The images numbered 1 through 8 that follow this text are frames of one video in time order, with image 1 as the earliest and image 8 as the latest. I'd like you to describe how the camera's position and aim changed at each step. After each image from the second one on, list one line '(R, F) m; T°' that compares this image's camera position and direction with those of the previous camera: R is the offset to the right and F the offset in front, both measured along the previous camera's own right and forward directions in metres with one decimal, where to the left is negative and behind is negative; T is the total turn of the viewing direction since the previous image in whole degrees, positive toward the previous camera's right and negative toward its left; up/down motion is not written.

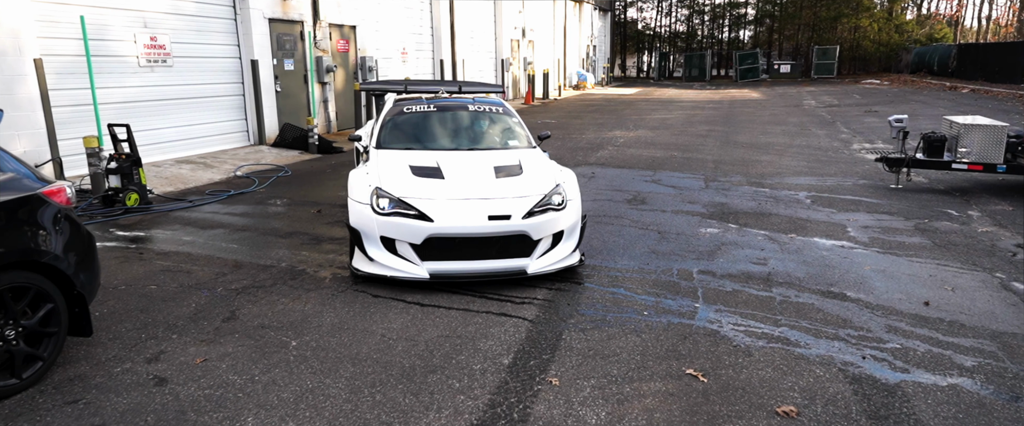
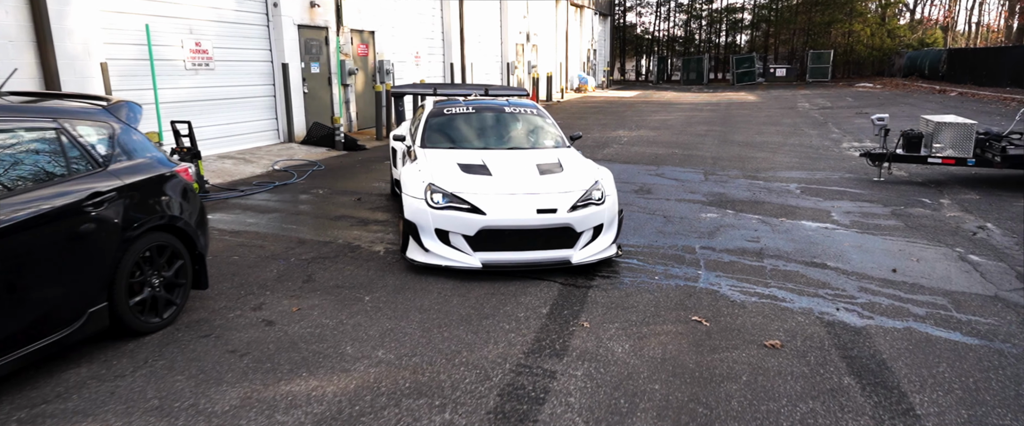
(-0.3, -0.8) m; 0°
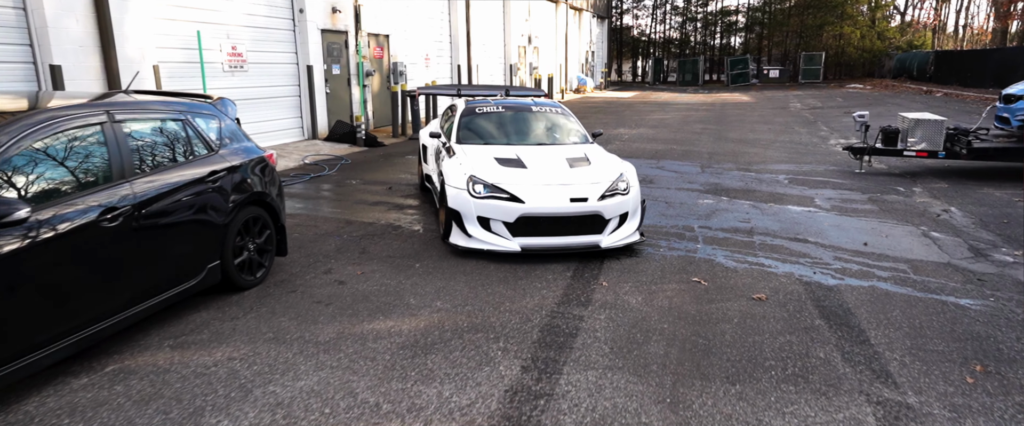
(-0.3, -0.8) m; 0°
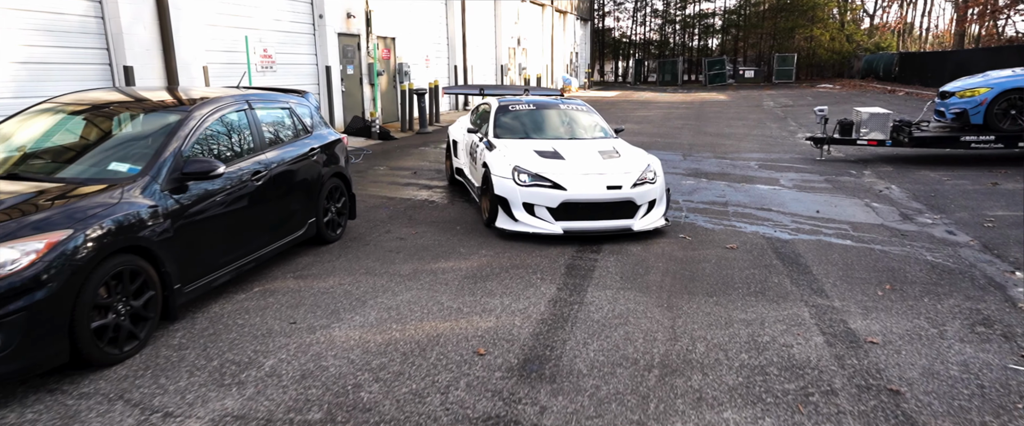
(-0.4, -1.3) m; +2°
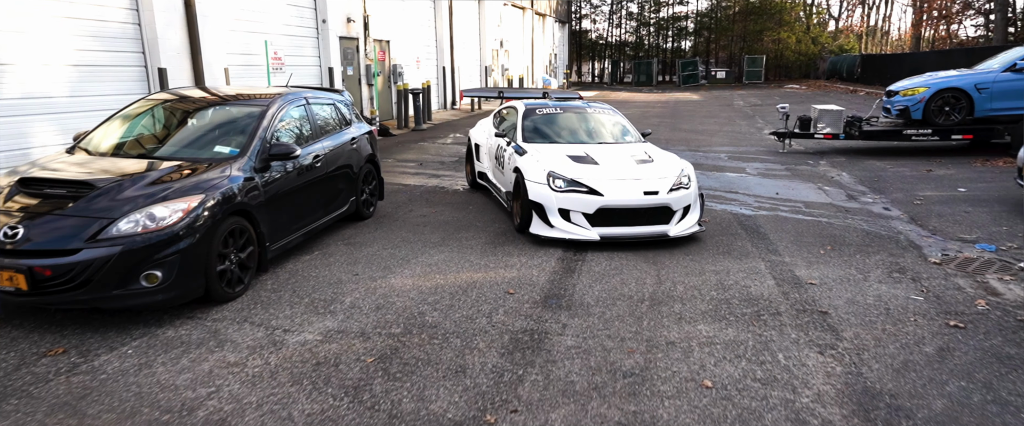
(-0.4, -1.0) m; +2°
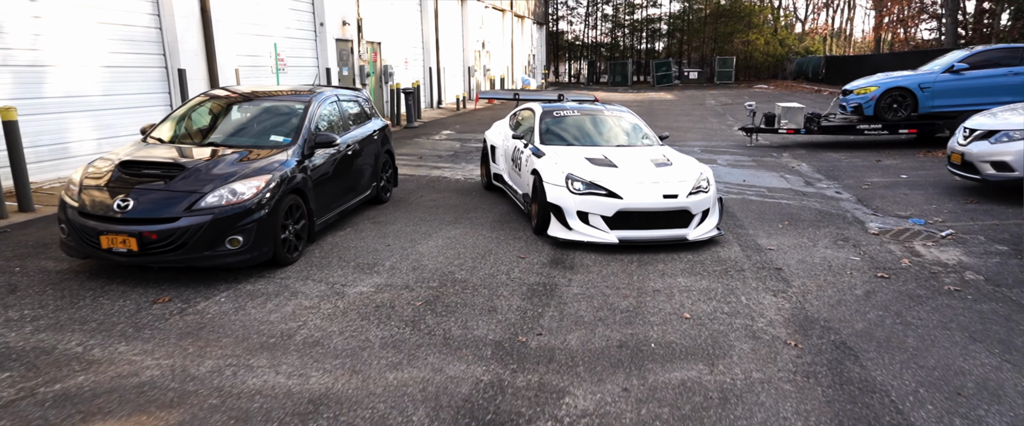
(-0.3, -0.9) m; +2°
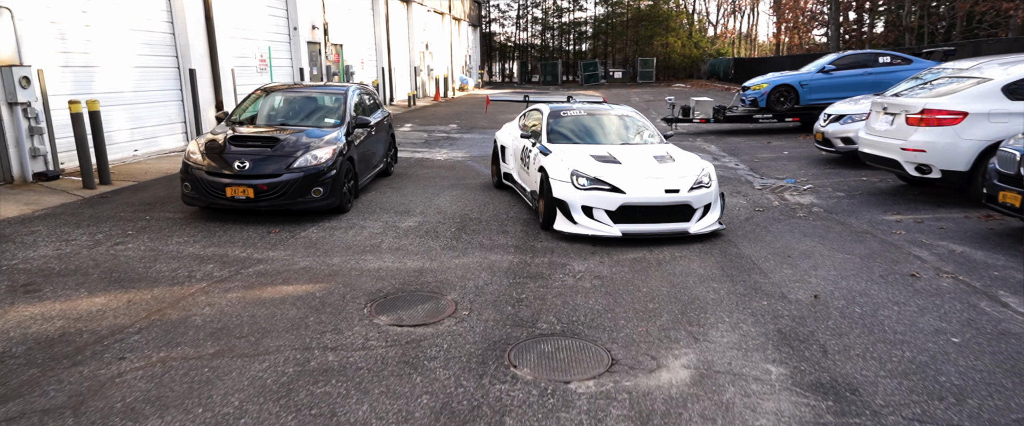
(-0.8, -2.1) m; +7°
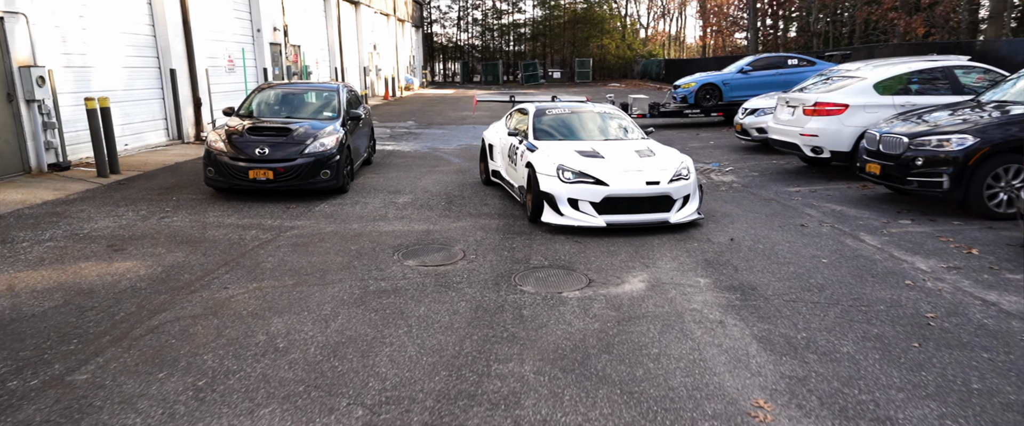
(-0.5, -1.3) m; +6°
